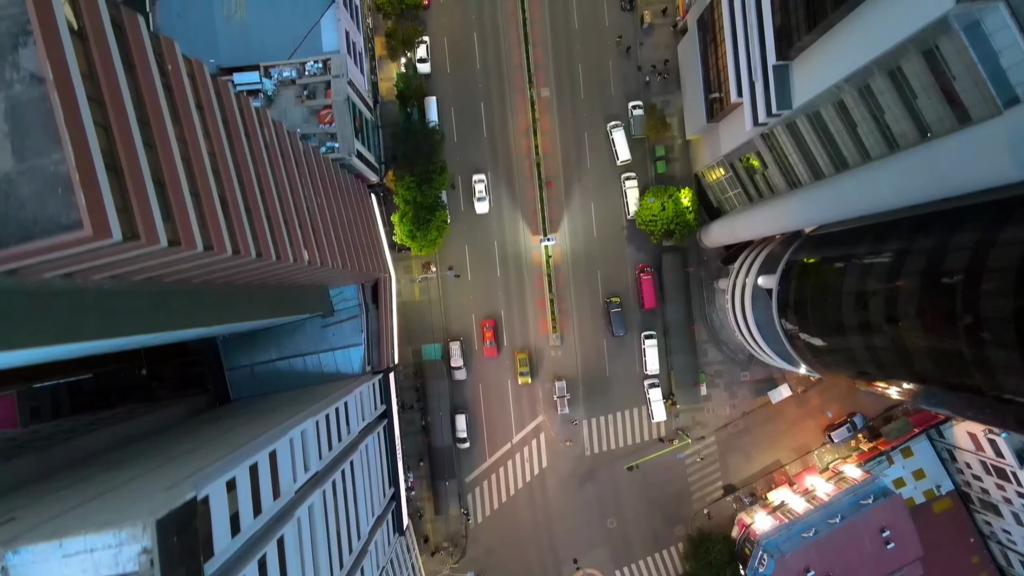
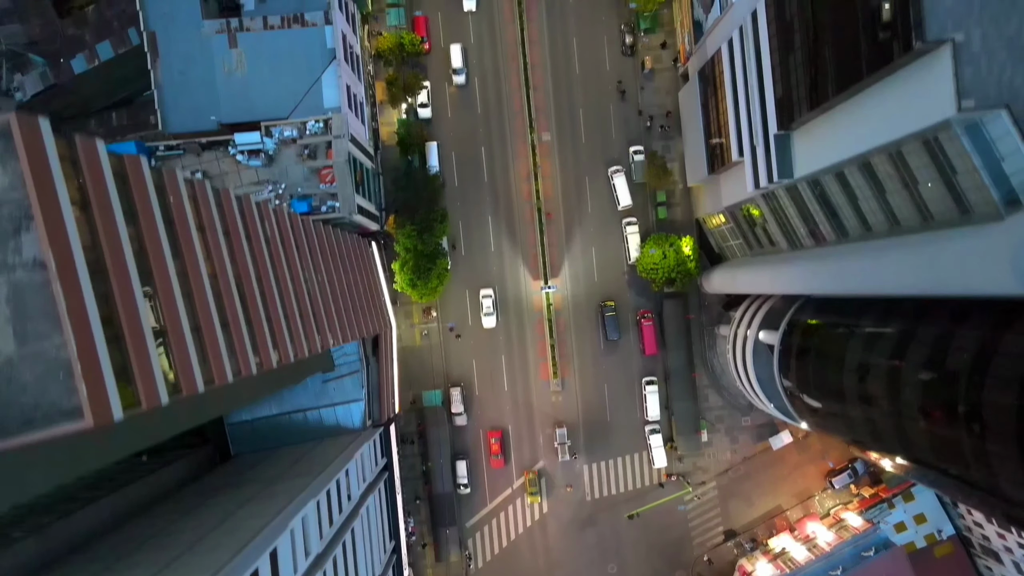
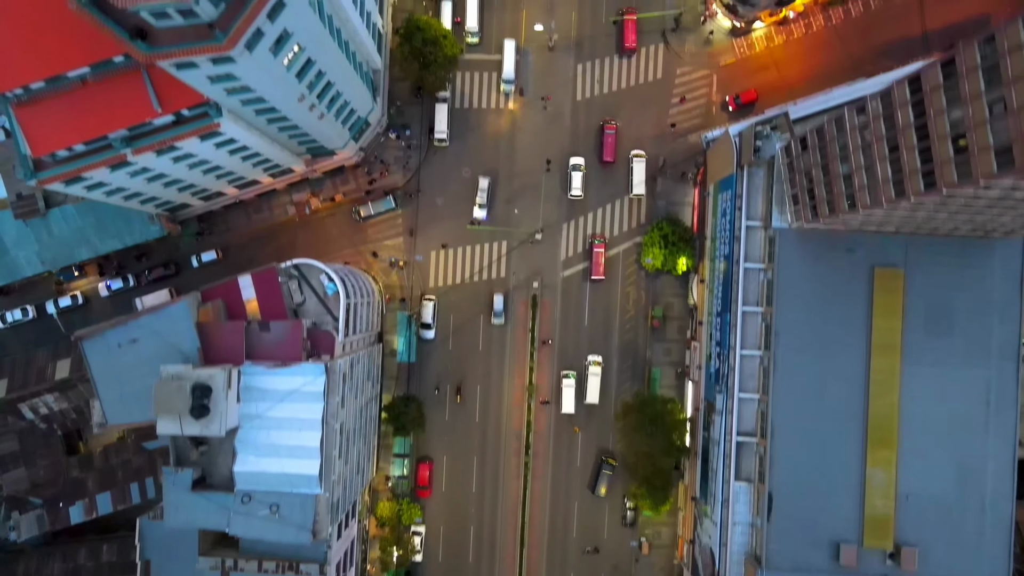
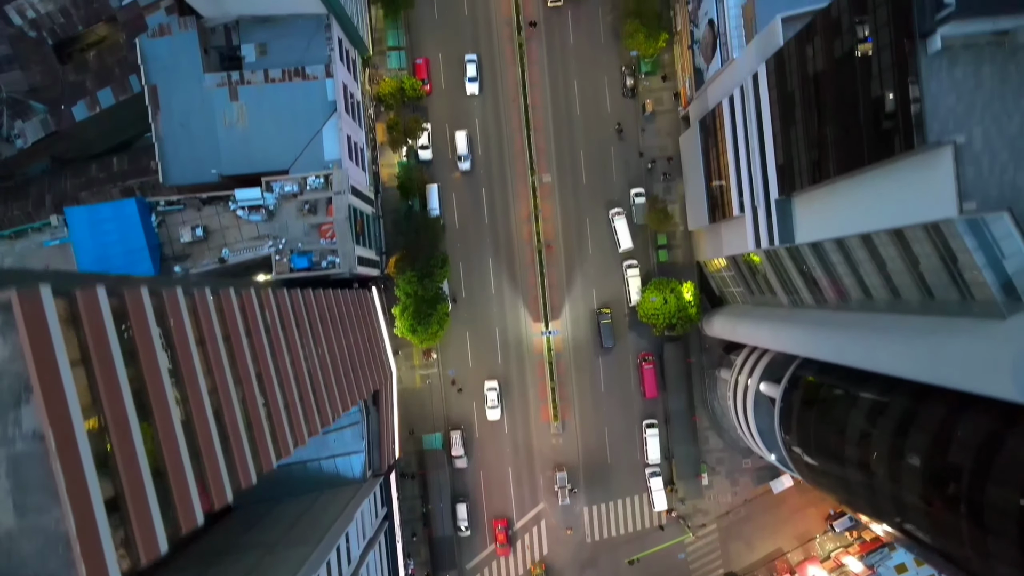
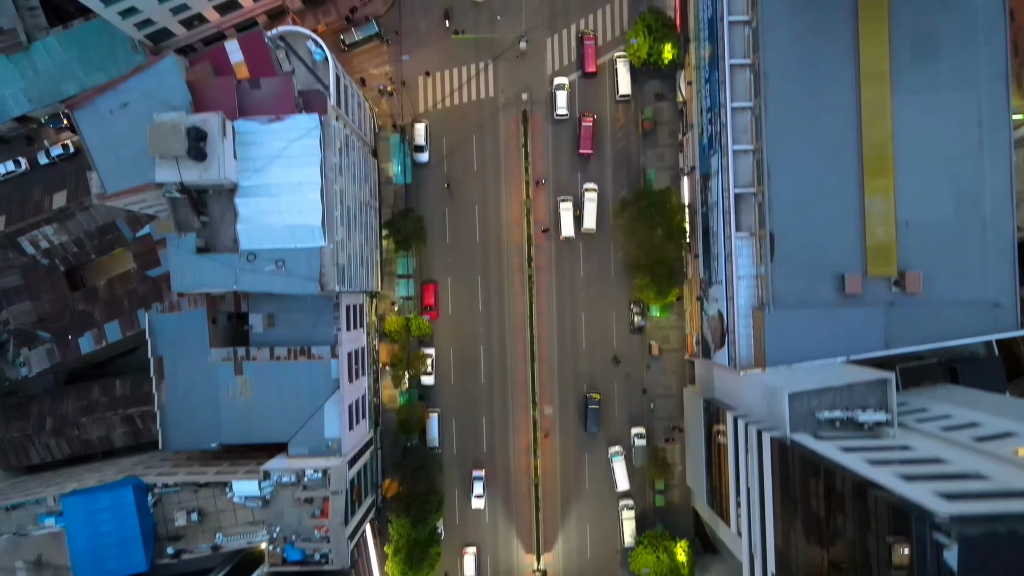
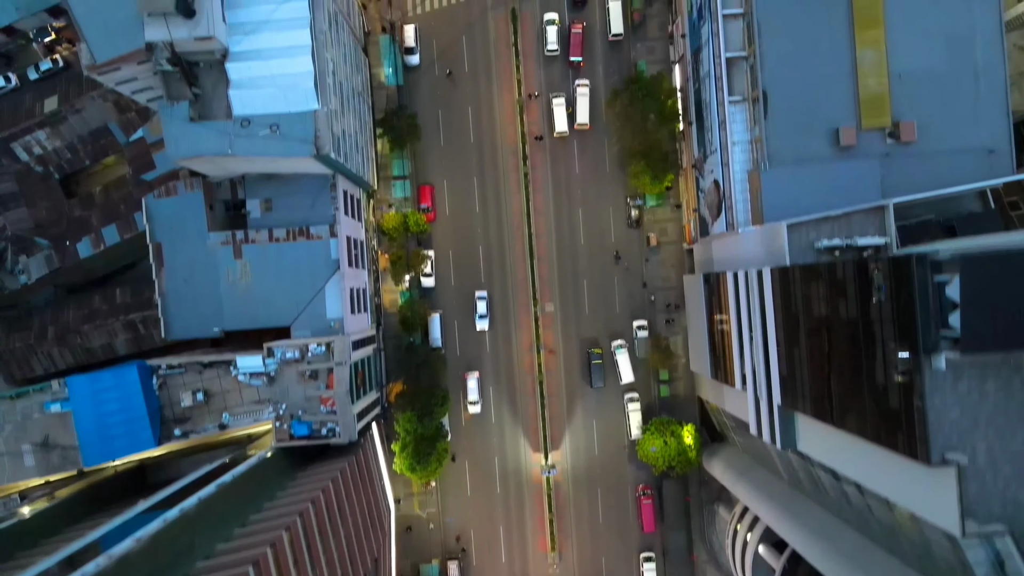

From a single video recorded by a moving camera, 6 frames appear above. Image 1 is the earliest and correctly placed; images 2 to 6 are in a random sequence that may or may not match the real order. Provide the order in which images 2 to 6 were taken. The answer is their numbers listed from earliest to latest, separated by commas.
2, 4, 6, 5, 3
